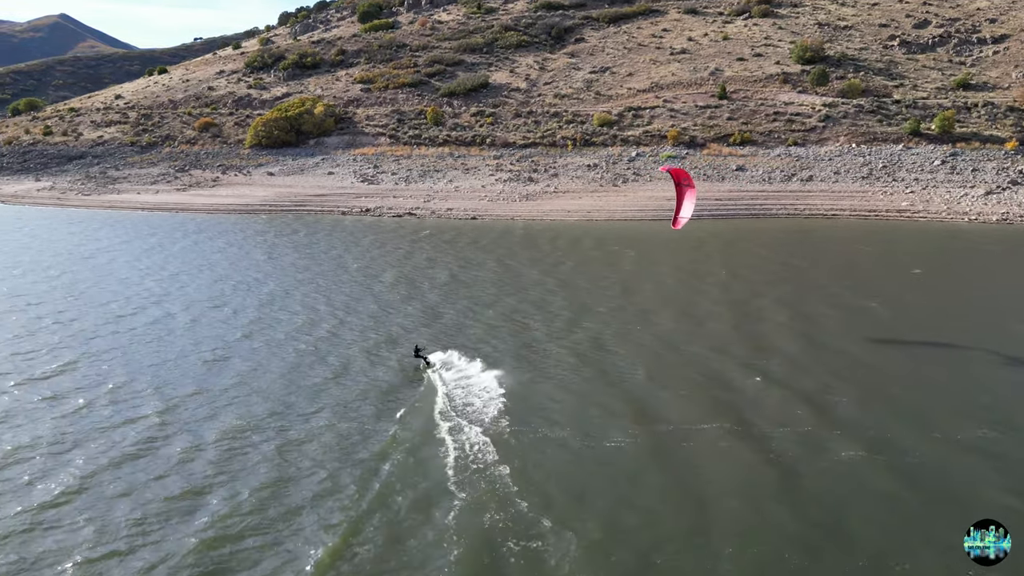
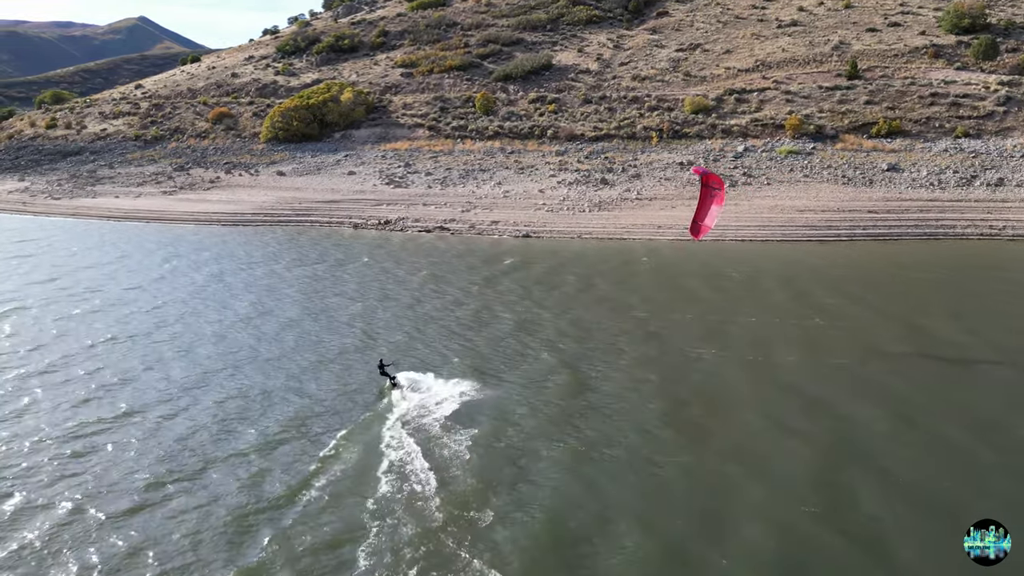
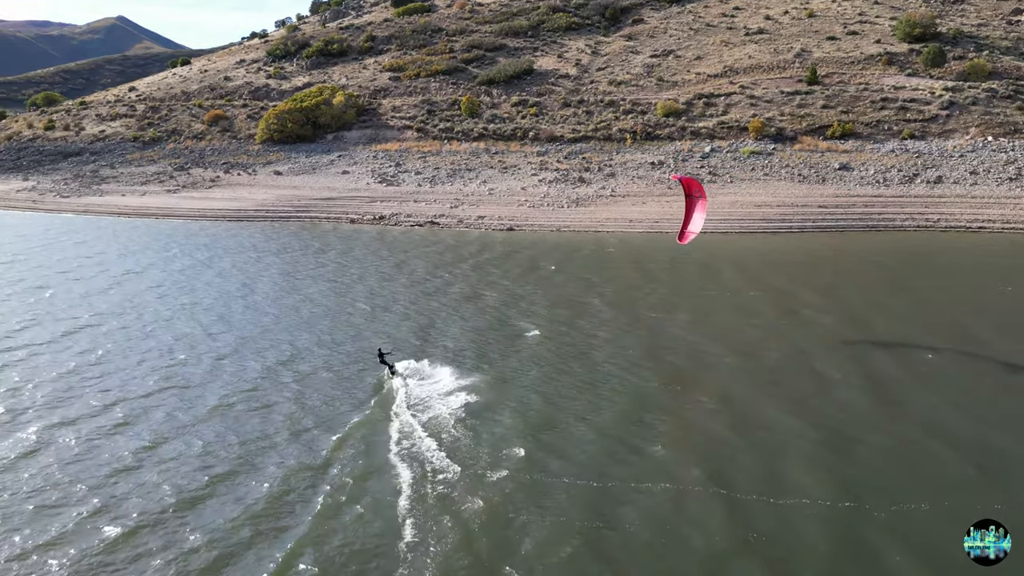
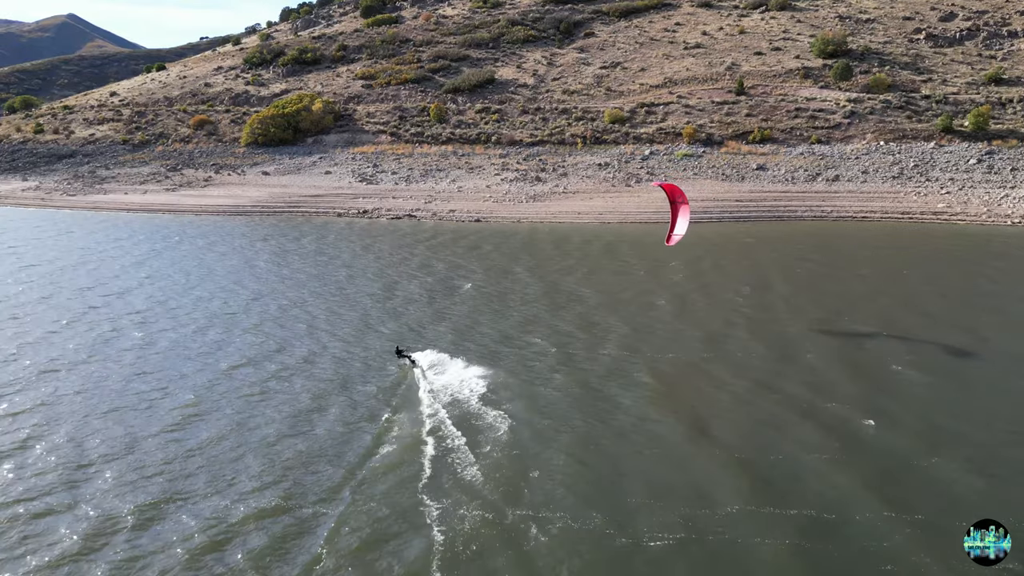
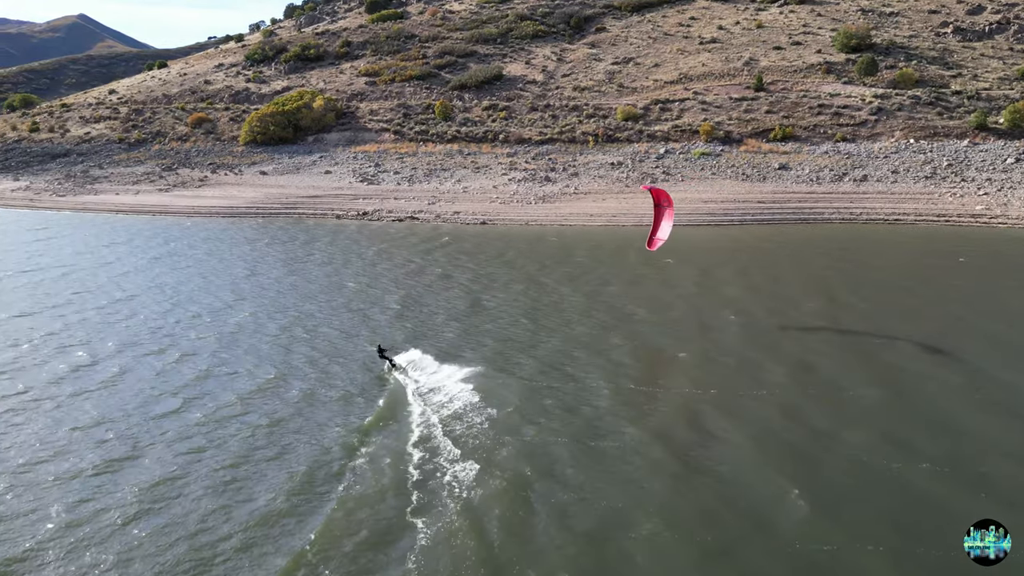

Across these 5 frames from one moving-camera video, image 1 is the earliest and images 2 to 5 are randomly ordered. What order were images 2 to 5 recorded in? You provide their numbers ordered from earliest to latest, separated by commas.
4, 5, 3, 2
